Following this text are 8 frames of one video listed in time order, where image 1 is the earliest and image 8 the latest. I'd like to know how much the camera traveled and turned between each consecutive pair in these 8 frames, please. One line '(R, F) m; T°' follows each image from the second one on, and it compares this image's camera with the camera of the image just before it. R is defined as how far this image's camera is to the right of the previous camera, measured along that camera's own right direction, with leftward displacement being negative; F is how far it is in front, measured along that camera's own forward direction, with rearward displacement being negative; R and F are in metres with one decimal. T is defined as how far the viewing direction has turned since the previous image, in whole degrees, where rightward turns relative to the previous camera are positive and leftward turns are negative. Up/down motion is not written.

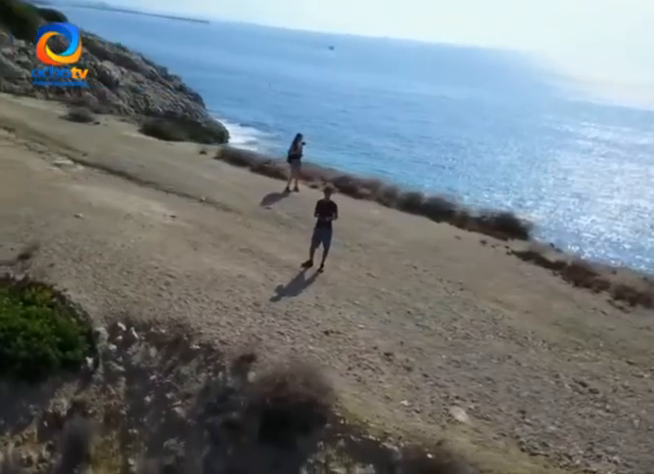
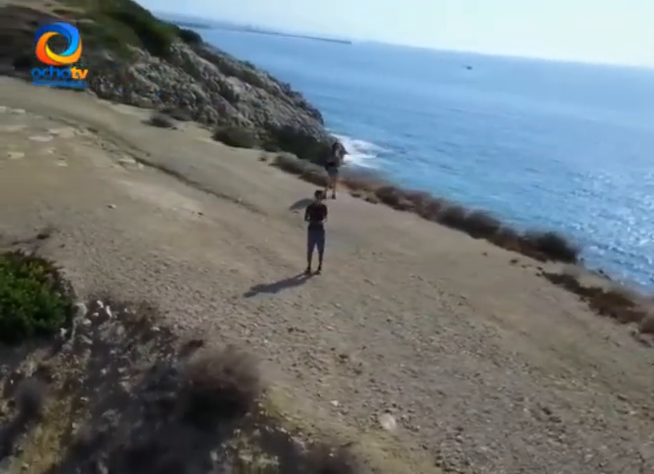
(+2.7, +0.1) m; -11°
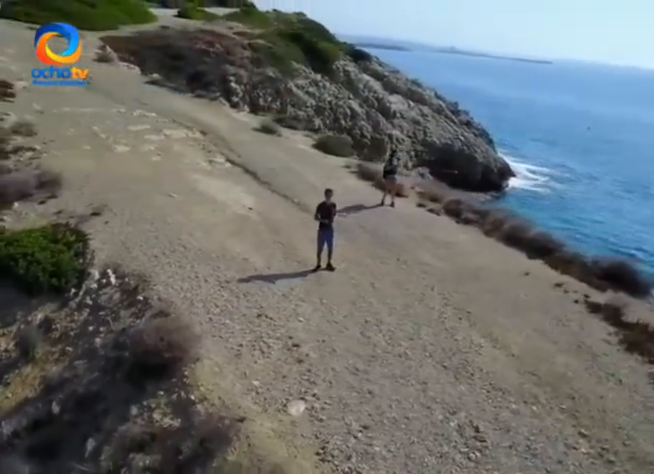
(+3.6, +0.2) m; -16°
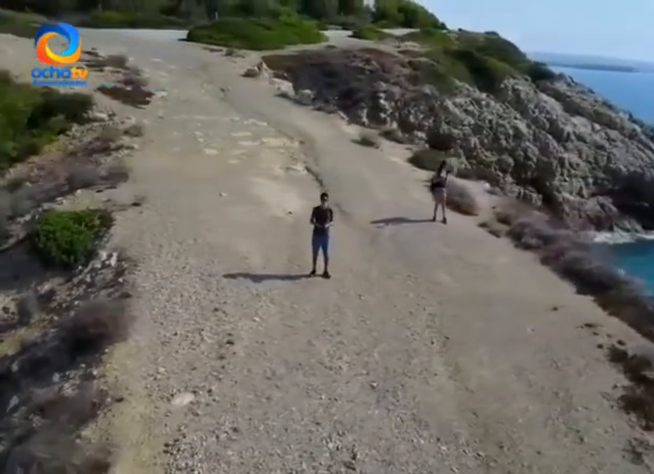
(+4.0, +0.9) m; -17°
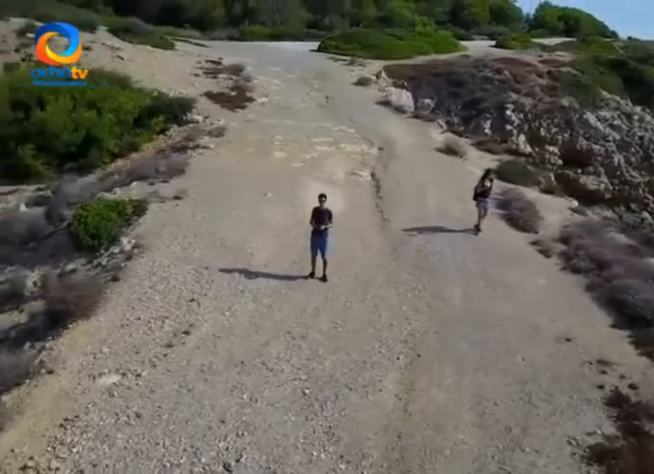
(+3.2, +0.7) m; -14°
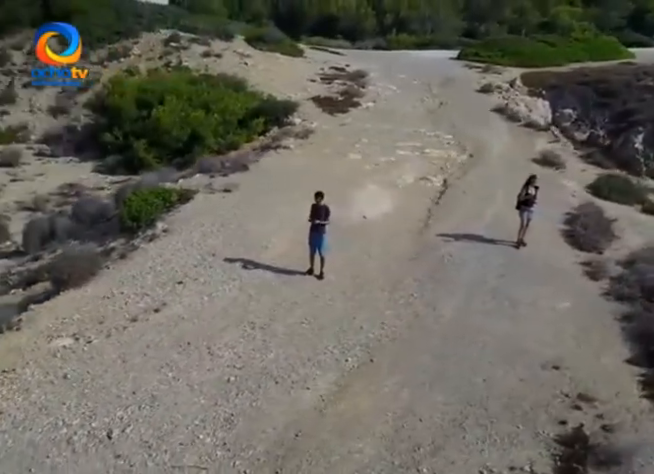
(+3.4, +0.6) m; -15°
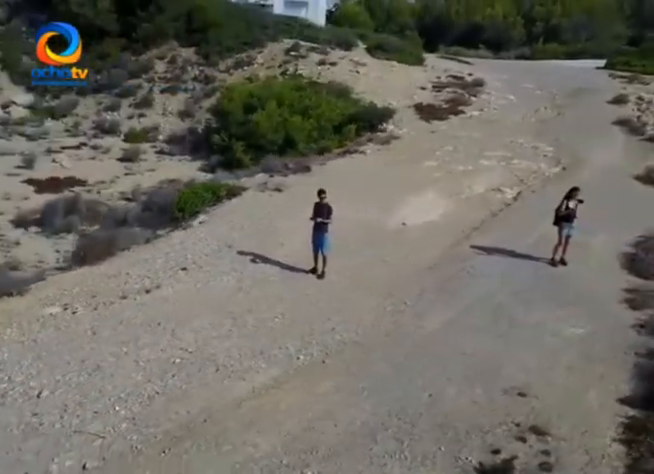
(+3.1, +0.5) m; -14°
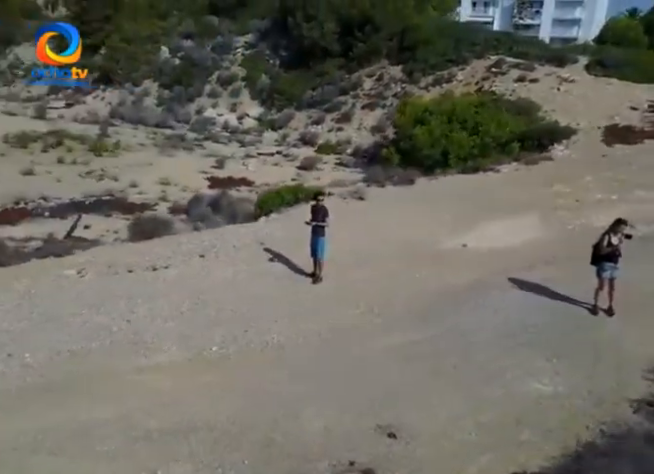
(+5.3, +1.5) m; -24°
